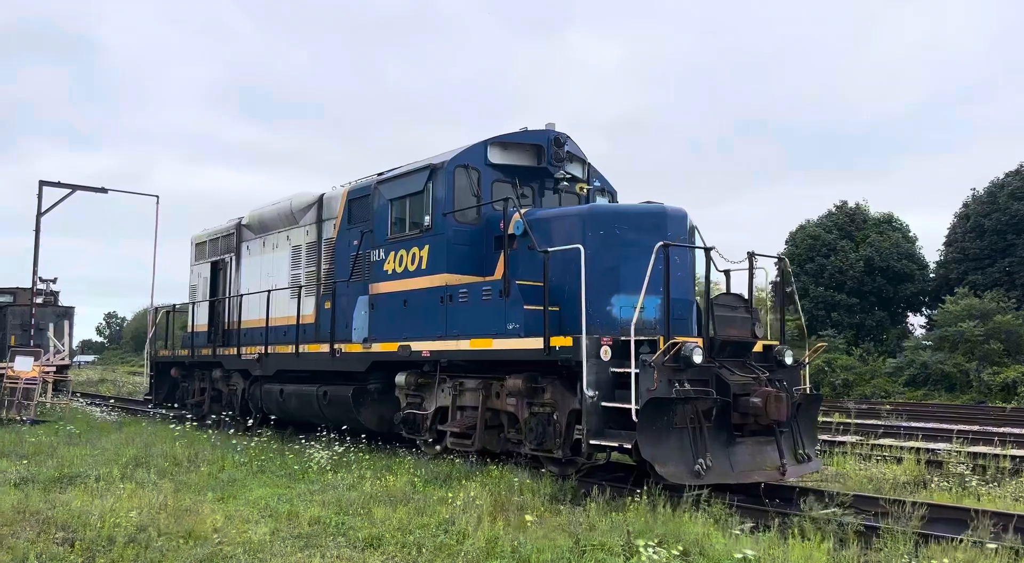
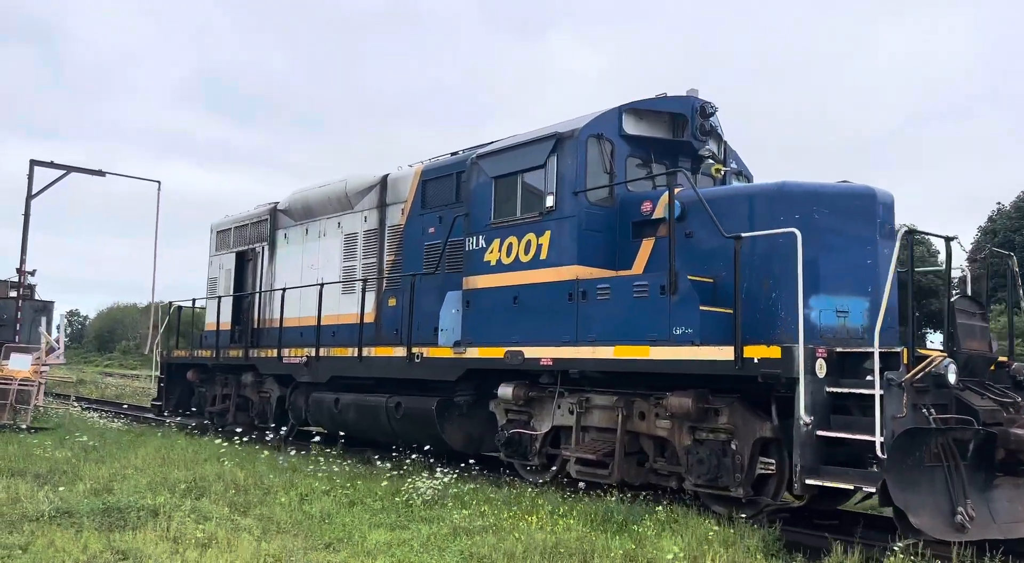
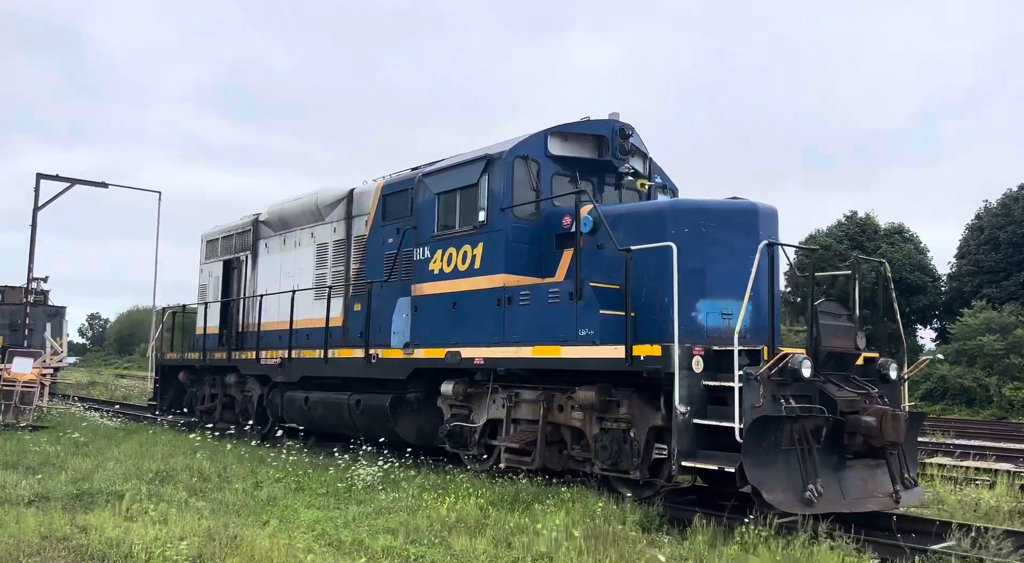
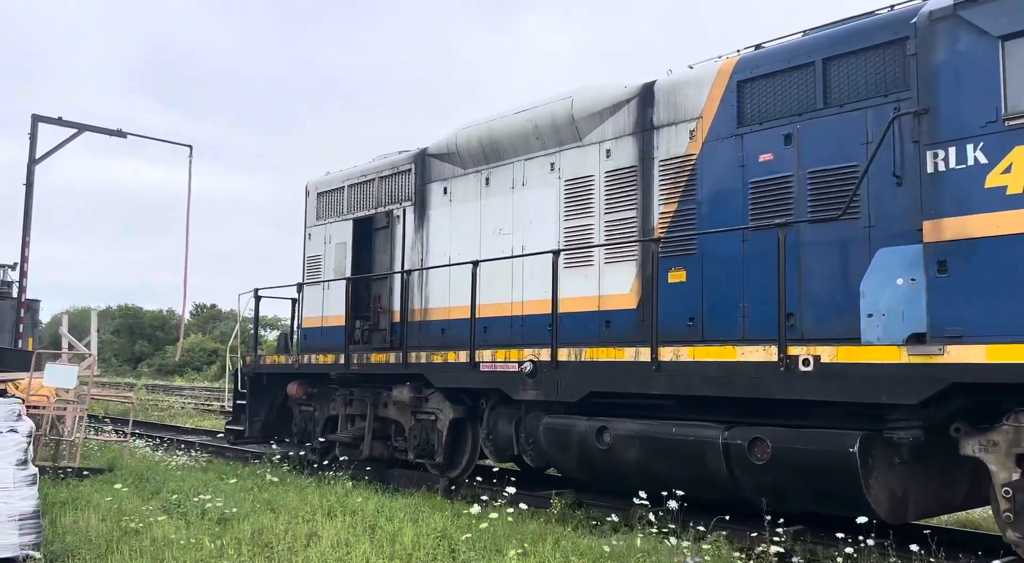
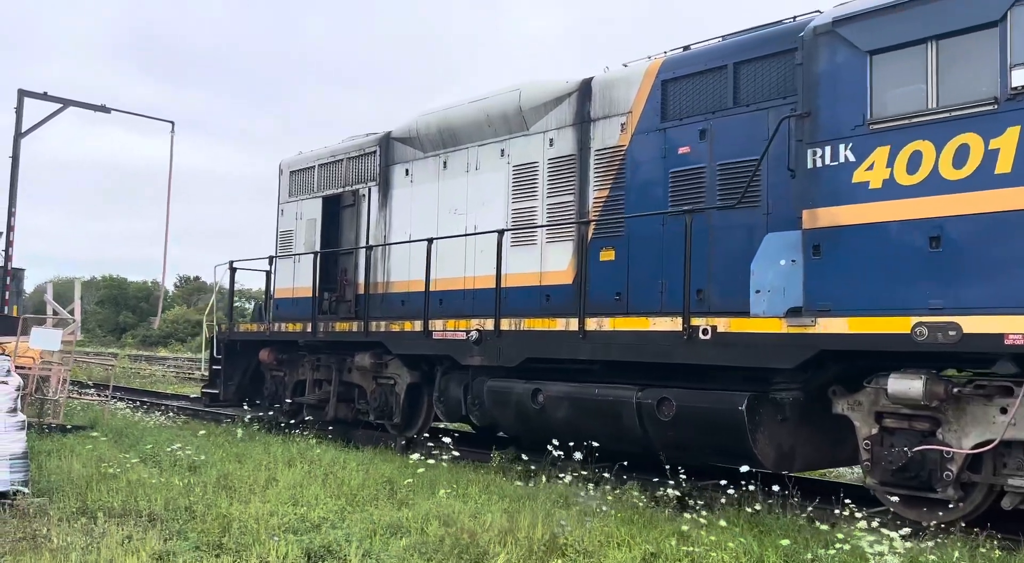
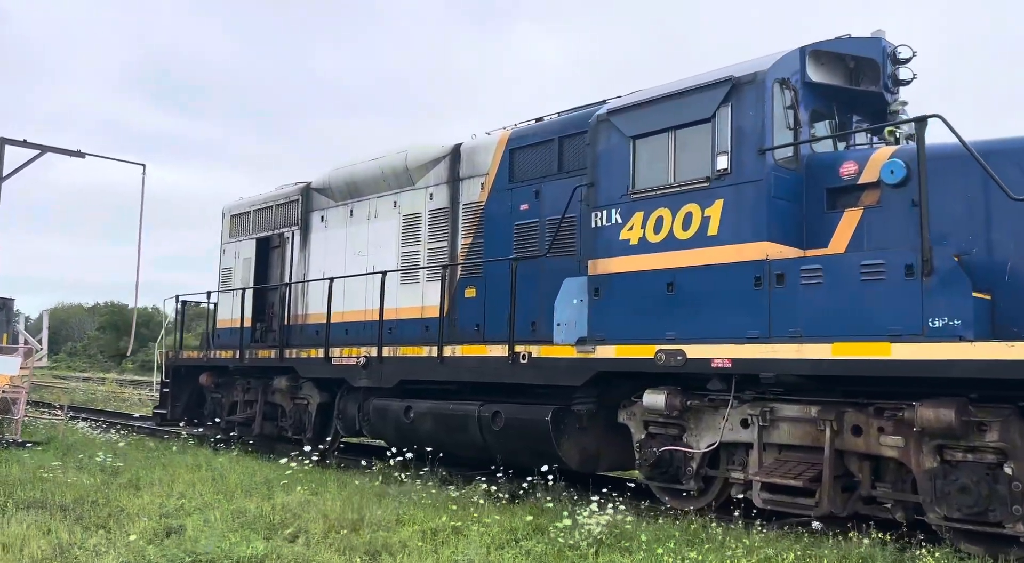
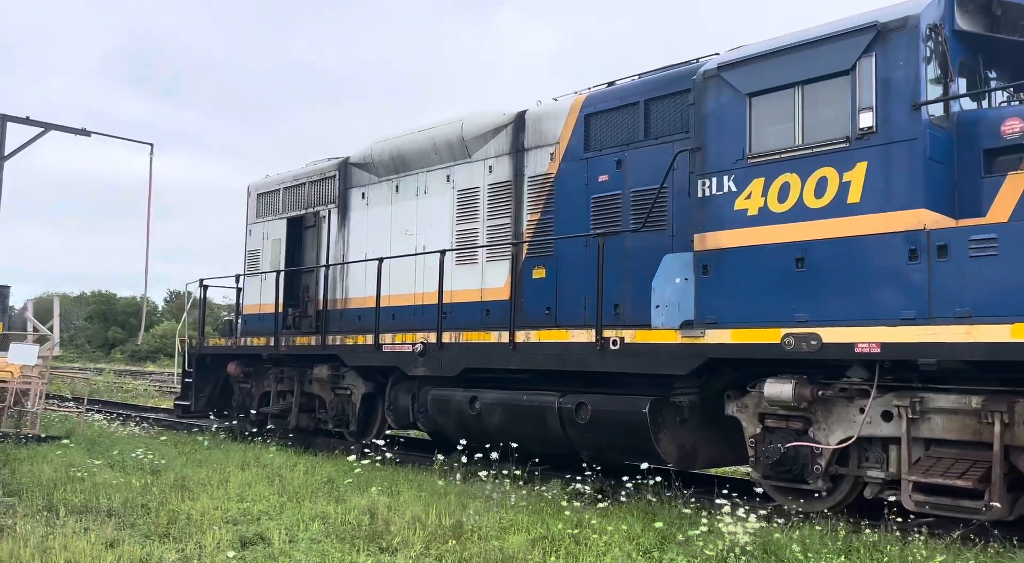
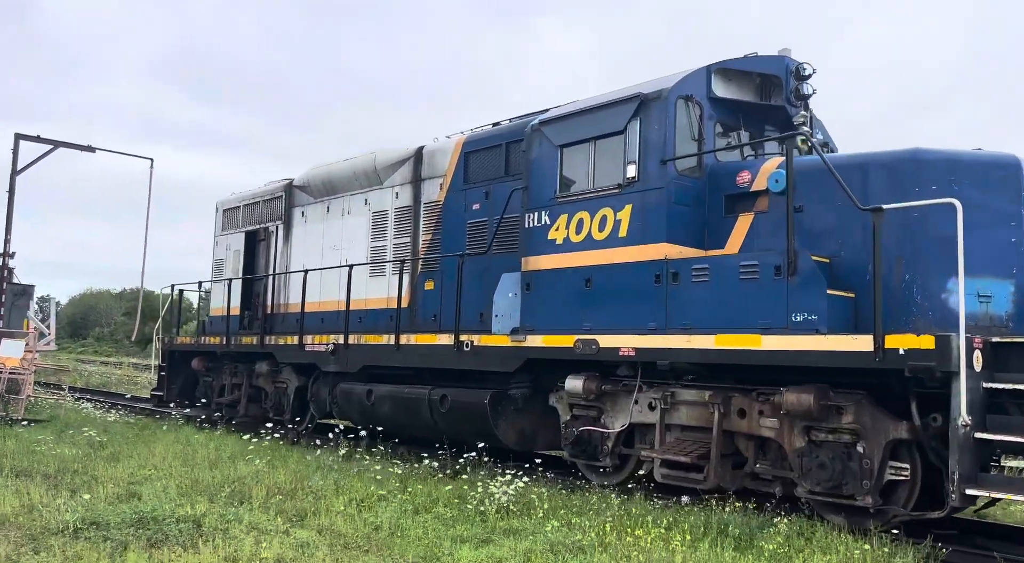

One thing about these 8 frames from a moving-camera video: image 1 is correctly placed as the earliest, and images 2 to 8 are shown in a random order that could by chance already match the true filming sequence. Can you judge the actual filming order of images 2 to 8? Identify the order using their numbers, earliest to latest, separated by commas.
3, 2, 8, 6, 7, 5, 4
